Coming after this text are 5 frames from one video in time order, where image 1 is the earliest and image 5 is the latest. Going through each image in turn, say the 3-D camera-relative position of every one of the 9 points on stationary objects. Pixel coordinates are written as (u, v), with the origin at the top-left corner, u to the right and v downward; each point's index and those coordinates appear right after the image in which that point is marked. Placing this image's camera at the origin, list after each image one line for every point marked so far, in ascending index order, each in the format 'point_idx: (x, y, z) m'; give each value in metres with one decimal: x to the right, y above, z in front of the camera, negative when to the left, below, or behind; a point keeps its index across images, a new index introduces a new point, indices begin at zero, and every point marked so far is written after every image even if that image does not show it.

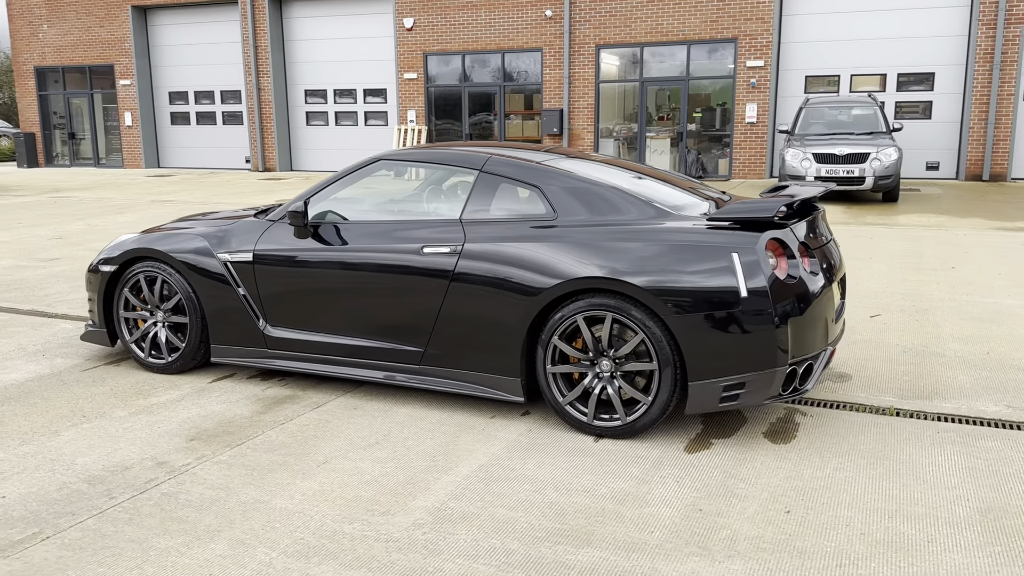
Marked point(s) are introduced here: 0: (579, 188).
0: (+0.3, +0.5, +4.0) m
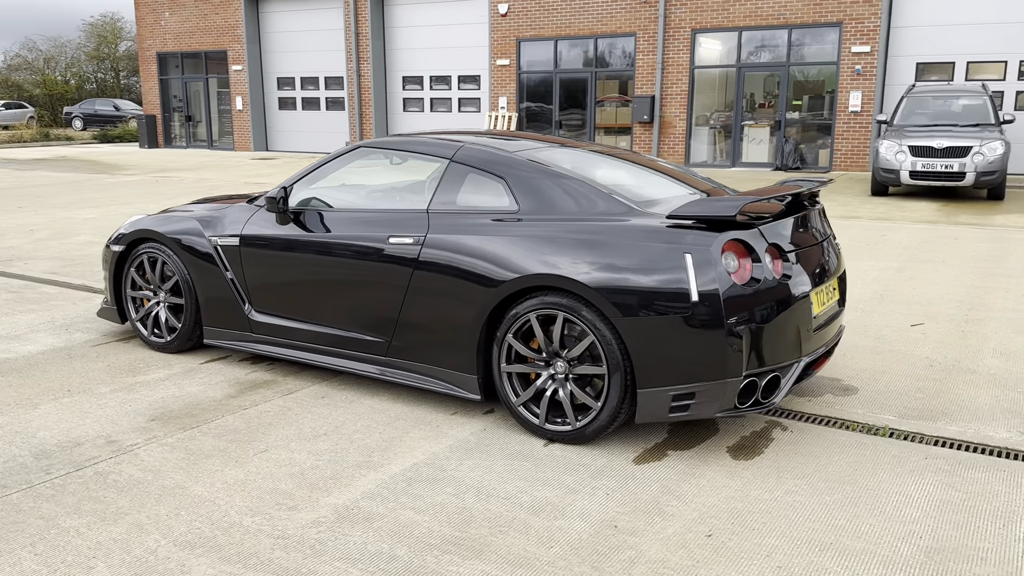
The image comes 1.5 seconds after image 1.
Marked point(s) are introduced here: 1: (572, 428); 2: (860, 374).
0: (+0.1, +0.5, +3.8) m
1: (+0.2, -0.6, +3.5) m
2: (+1.8, -0.5, +4.5) m
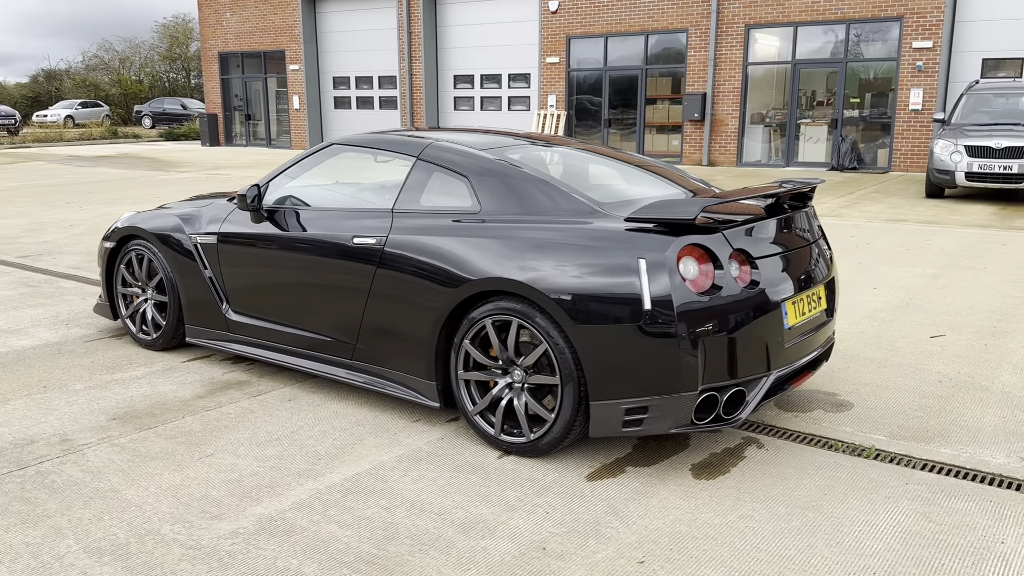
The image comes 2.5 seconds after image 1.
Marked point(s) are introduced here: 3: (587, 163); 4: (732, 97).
0: (0.0, +0.5, +3.7) m
1: (+0.1, -0.6, +3.4) m
2: (+1.7, -0.5, +4.2) m
3: (+0.3, +0.6, +4.5) m
4: (+4.3, +3.7, +17.1) m
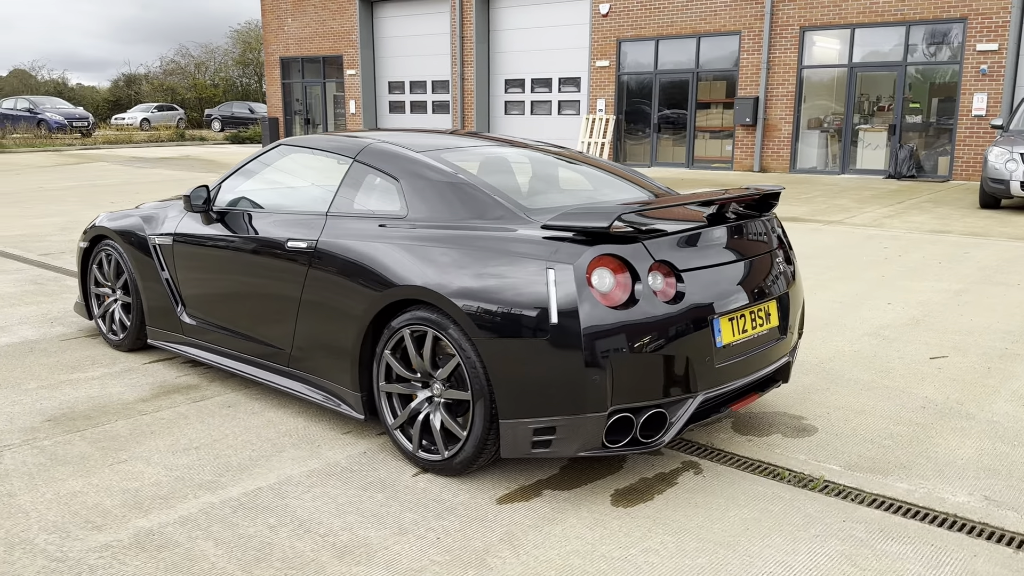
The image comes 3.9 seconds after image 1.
0: (-0.3, +0.4, +3.5) m
1: (-0.3, -0.6, +3.2) m
2: (+1.4, -0.6, +3.9) m
3: (+0.1, +0.6, +4.3) m
4: (+5.1, +3.5, +16.5) m
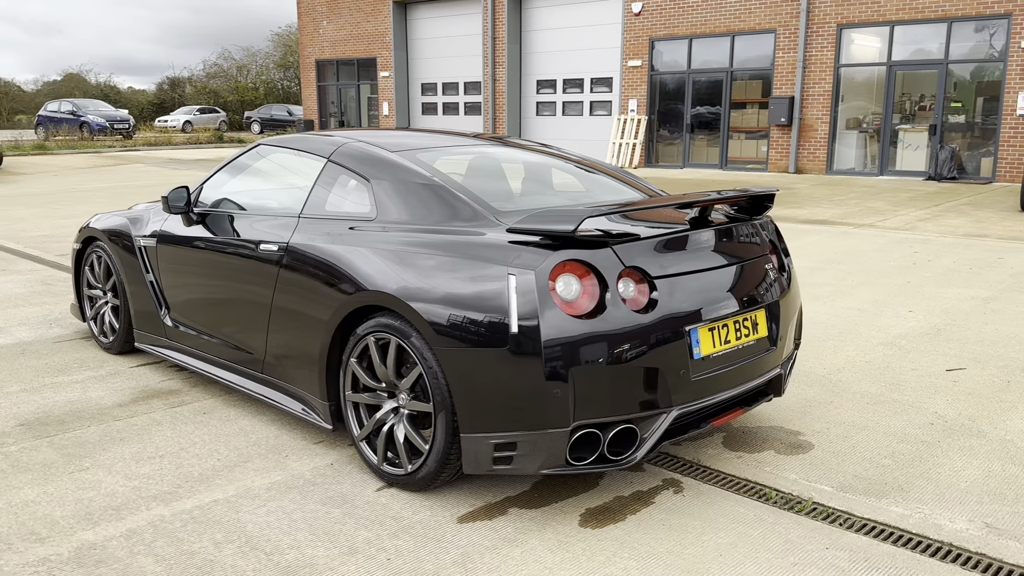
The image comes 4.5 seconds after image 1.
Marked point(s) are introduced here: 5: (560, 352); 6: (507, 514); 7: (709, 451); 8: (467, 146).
0: (-0.4, +0.4, +3.4) m
1: (-0.4, -0.6, +3.1) m
2: (+1.3, -0.6, +3.7) m
3: (+0.1, +0.6, +4.1) m
4: (+5.7, +3.4, +16.1) m
5: (+0.1, -0.2, +2.7) m
6: (0.0, -0.8, +2.9) m
7: (+0.8, -0.6, +3.5) m
8: (-0.2, +0.7, +4.1) m
